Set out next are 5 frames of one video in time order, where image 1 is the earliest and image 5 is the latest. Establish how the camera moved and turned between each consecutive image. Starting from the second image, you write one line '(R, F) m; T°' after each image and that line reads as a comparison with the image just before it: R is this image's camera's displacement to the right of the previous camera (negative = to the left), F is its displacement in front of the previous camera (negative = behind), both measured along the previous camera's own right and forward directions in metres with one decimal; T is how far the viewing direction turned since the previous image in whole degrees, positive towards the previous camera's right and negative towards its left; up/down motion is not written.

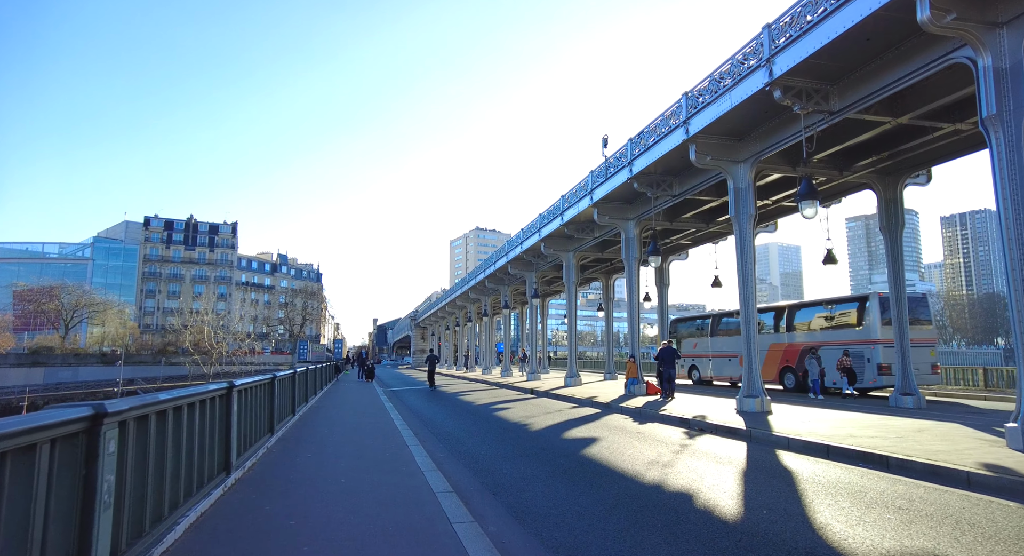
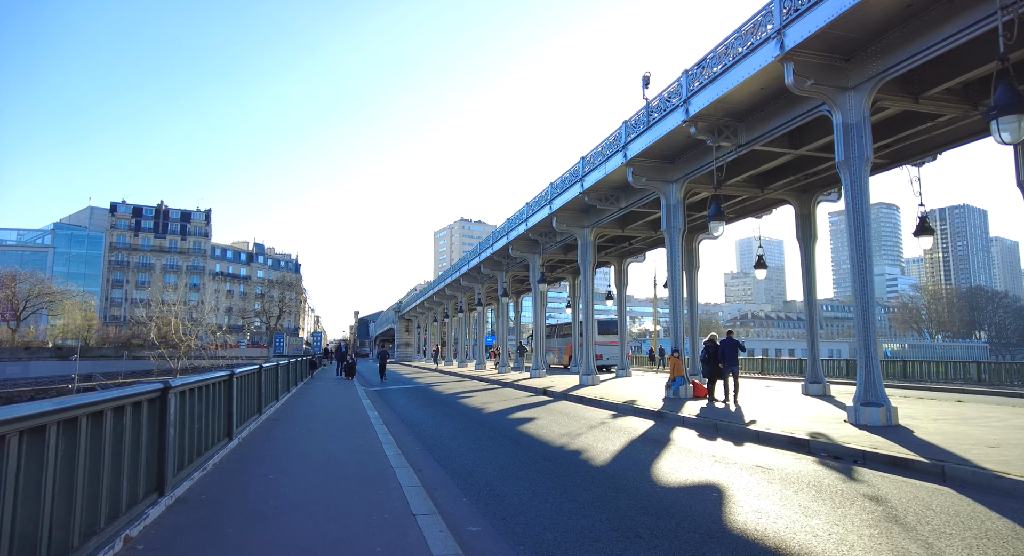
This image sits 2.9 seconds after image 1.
(-1.0, +4.0) m; +2°
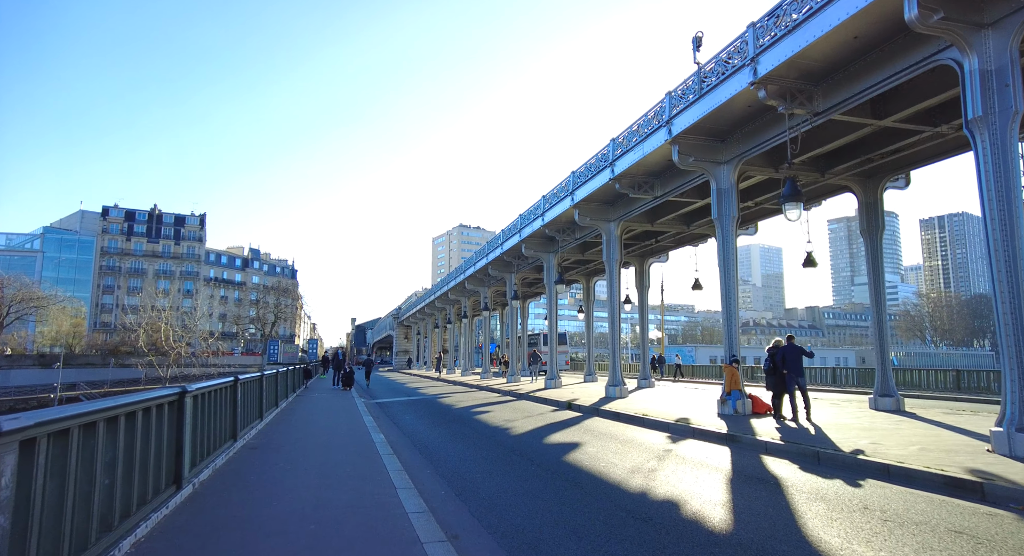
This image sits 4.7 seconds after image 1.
(-0.8, +2.4) m; 0°
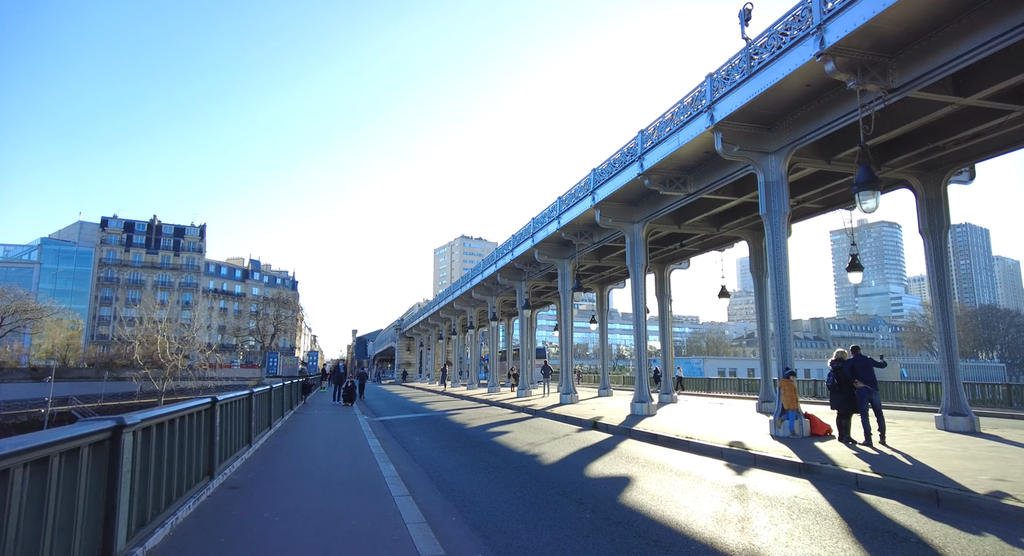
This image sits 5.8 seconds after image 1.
(-0.5, +1.6) m; 0°
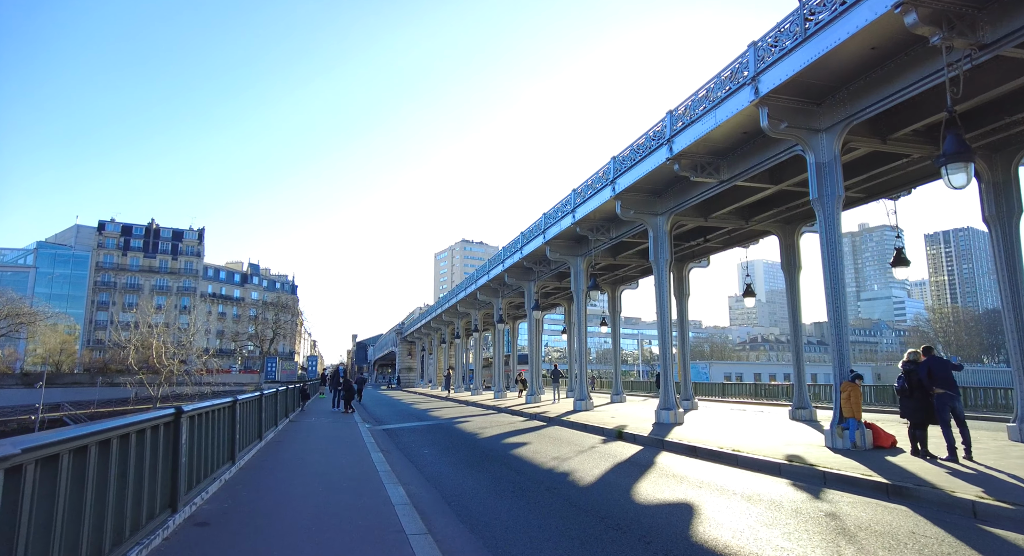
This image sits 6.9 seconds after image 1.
(-0.4, +1.4) m; 0°
